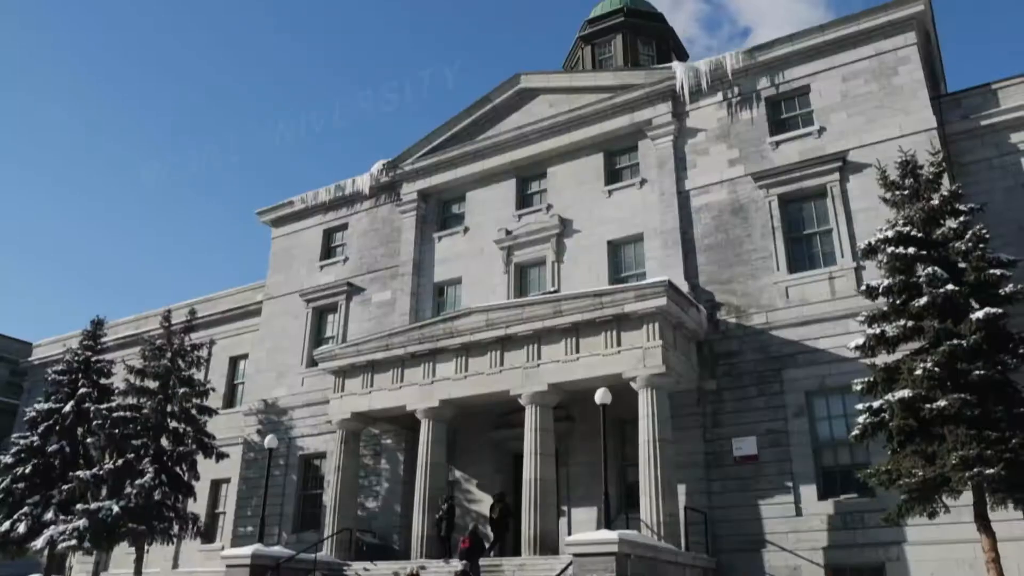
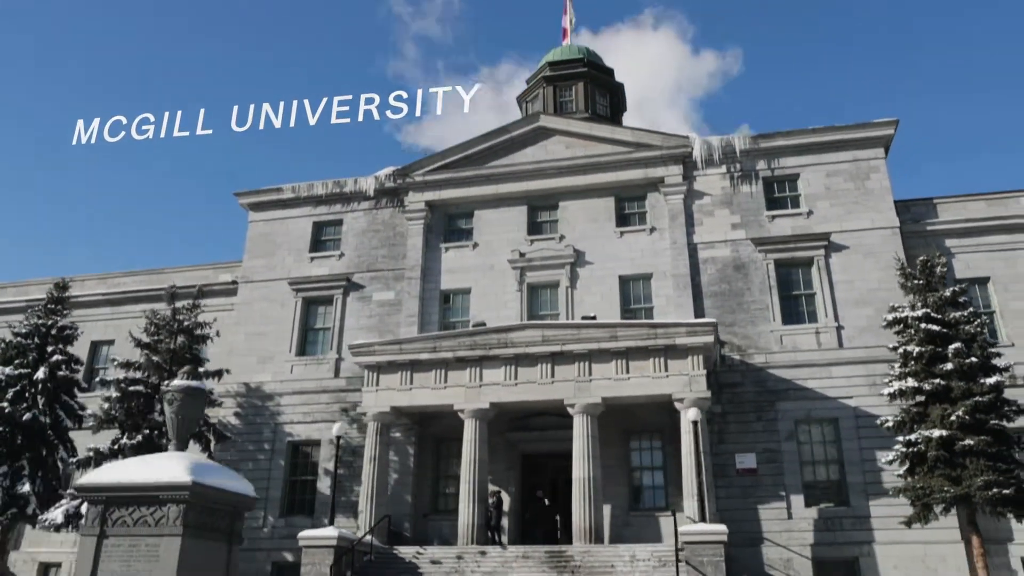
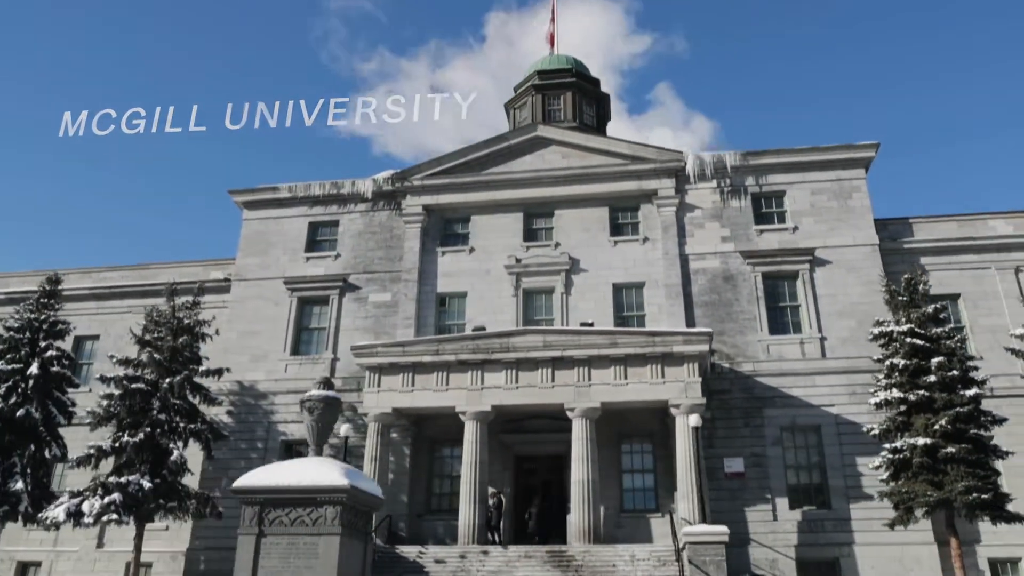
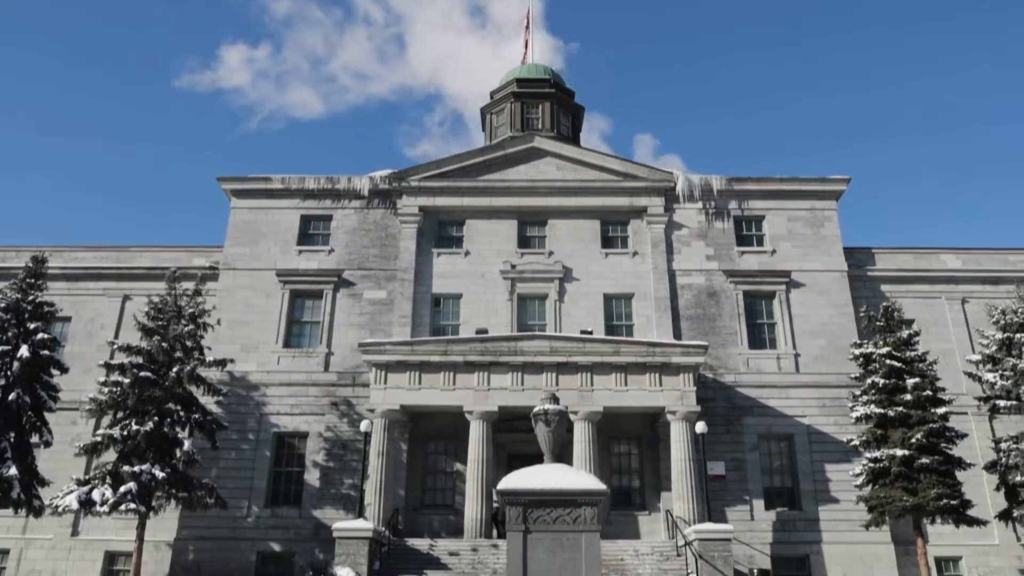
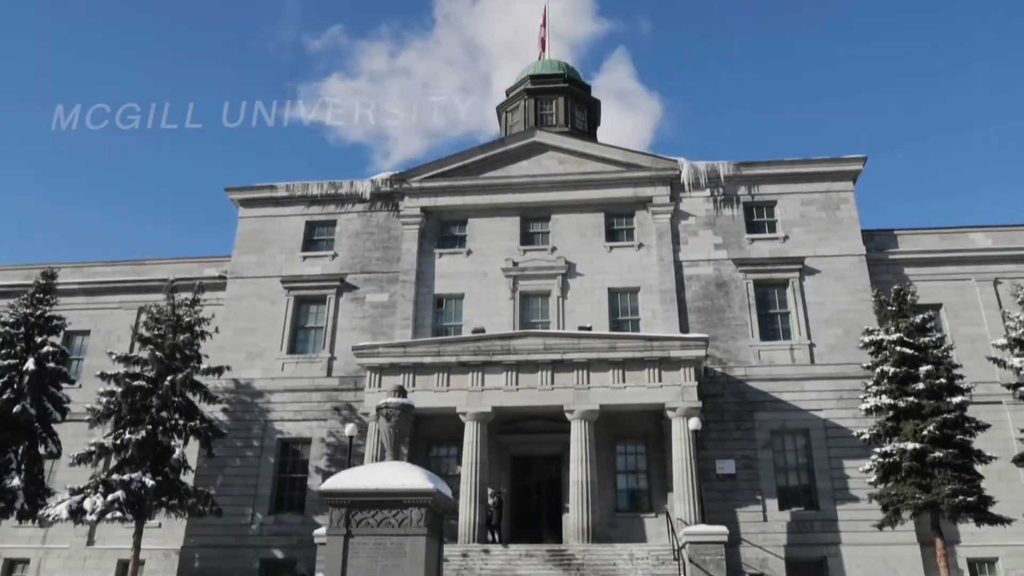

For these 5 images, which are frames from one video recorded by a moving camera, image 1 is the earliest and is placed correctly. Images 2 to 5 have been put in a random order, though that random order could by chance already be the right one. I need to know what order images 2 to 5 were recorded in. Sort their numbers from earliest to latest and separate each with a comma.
2, 3, 5, 4
